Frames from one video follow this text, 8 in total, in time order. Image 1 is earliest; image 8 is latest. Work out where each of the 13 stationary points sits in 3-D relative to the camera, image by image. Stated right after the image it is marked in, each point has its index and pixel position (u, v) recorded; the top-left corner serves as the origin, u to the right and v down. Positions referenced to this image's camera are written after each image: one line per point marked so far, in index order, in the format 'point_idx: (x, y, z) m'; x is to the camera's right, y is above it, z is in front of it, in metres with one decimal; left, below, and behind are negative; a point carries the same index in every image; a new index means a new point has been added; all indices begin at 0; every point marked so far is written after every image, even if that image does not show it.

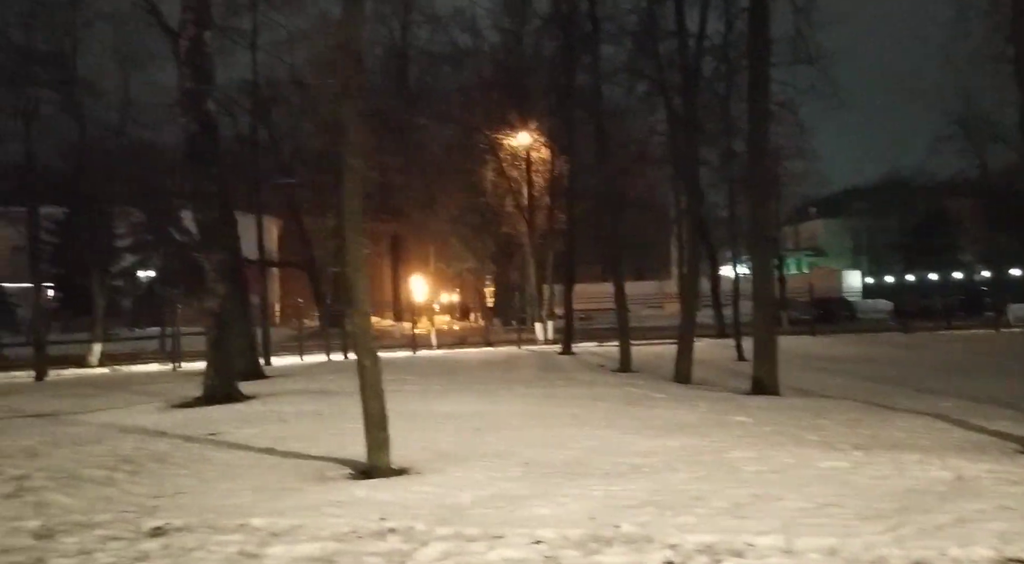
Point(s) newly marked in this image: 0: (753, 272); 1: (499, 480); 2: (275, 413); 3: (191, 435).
0: (+3.2, +0.1, +13.9) m
1: (-0.1, -1.2, +6.4) m
2: (-2.9, -1.6, +13.1) m
3: (-3.4, -1.6, +11.2) m
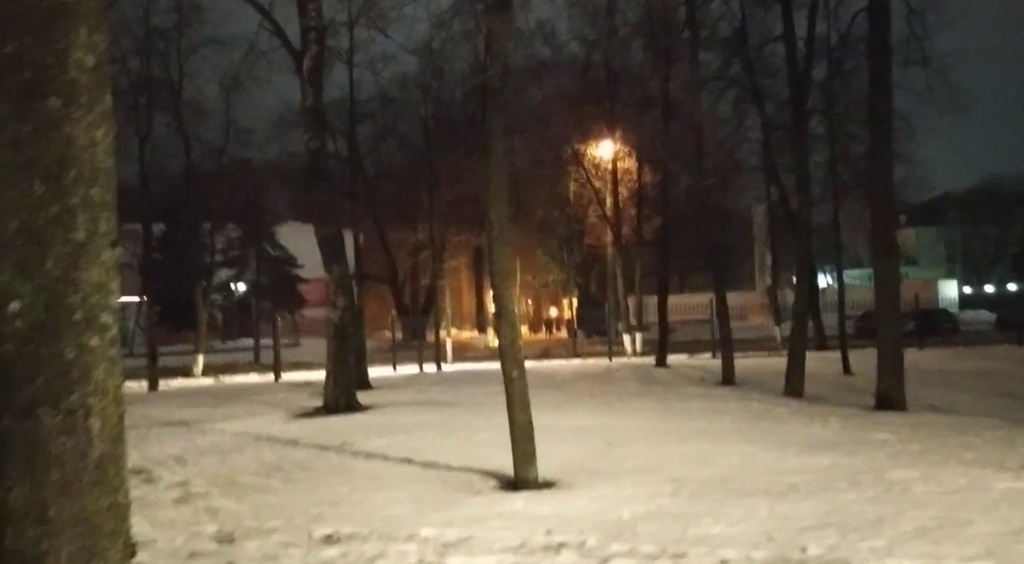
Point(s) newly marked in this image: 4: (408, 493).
0: (+4.7, 0.0, +13.7) m
1: (+0.9, -1.3, +6.4) m
2: (-1.4, -1.8, +13.3) m
3: (-2.0, -1.8, +11.5) m
4: (-0.7, -1.5, +7.4) m
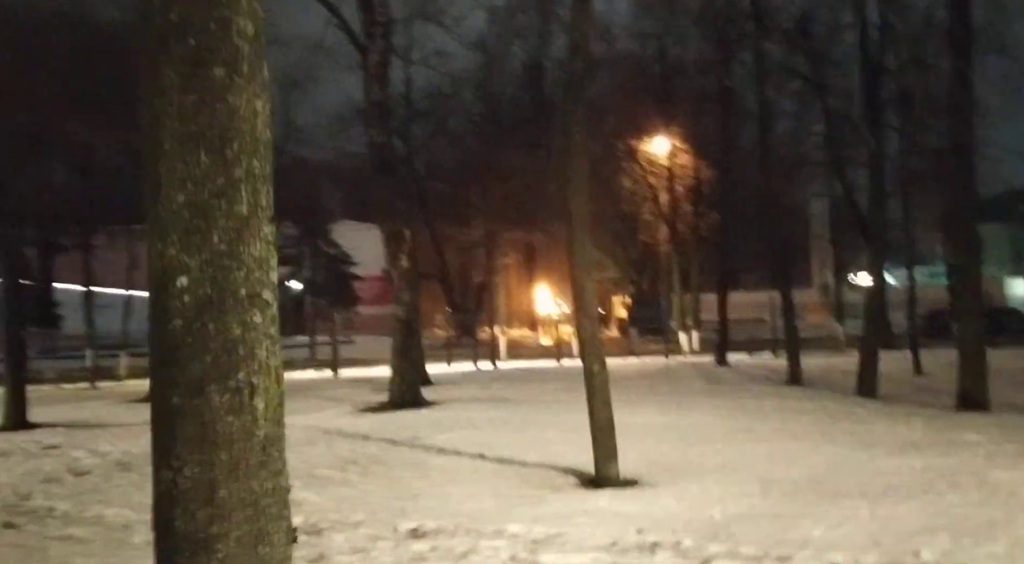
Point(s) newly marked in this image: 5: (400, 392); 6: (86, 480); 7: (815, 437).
0: (+5.6, 0.0, +13.3) m
1: (+1.4, -1.2, +6.2) m
2: (-0.6, -1.7, +13.3) m
3: (-1.3, -1.7, +11.5) m
4: (-0.2, -1.4, +7.3) m
5: (-1.6, -1.6, +15.8) m
6: (-3.5, -1.8, +9.1) m
7: (+2.6, -1.3, +9.2) m
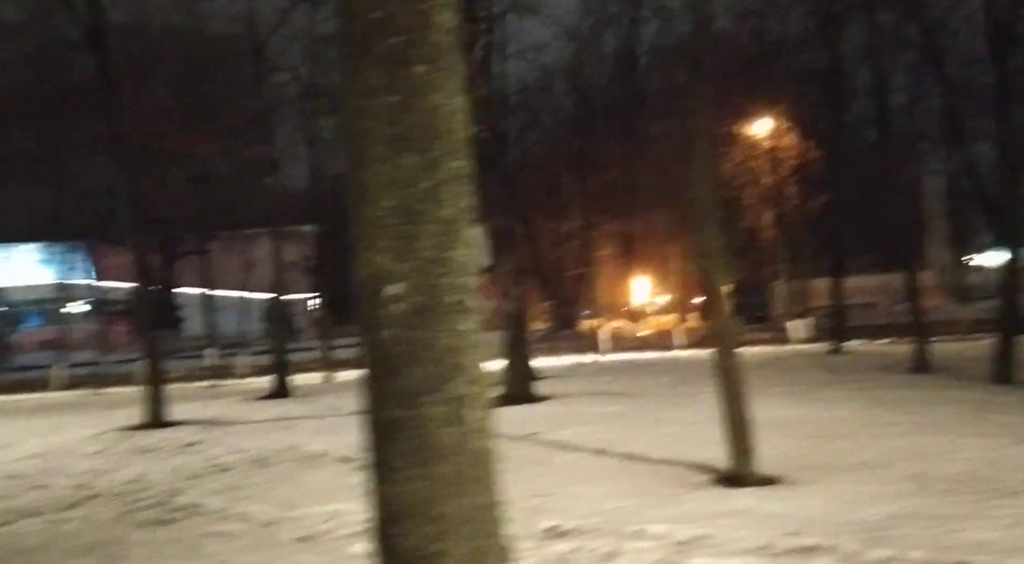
0: (+7.0, +0.2, +12.6) m
1: (+2.2, -1.2, +6.0) m
2: (+0.9, -1.6, +13.2) m
3: (0.0, -1.7, +11.4) m
4: (+0.7, -1.4, +7.2) m
5: (+0.1, -1.5, +15.8) m
6: (-2.5, -1.8, +9.2) m
7: (+3.7, -1.2, +8.7) m
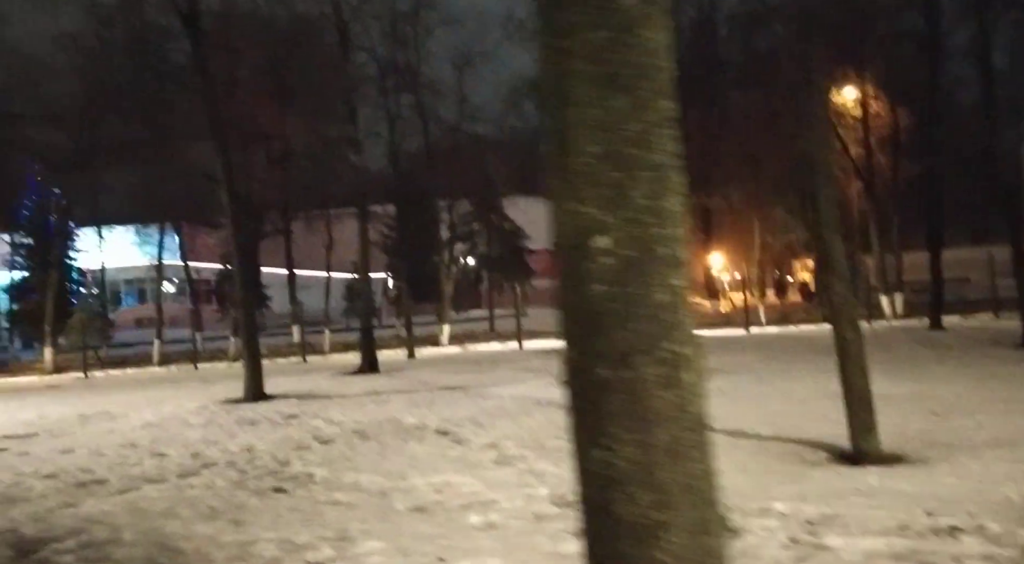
0: (+8.1, +0.5, +12.0) m
1: (+2.8, -1.0, +5.7) m
2: (+2.0, -1.3, +13.0) m
3: (+1.1, -1.4, +11.3) m
4: (+1.5, -1.2, +7.0) m
5: (+1.4, -1.2, +15.7) m
6: (-1.6, -1.6, +9.3) m
7: (+4.5, -1.0, +8.4) m
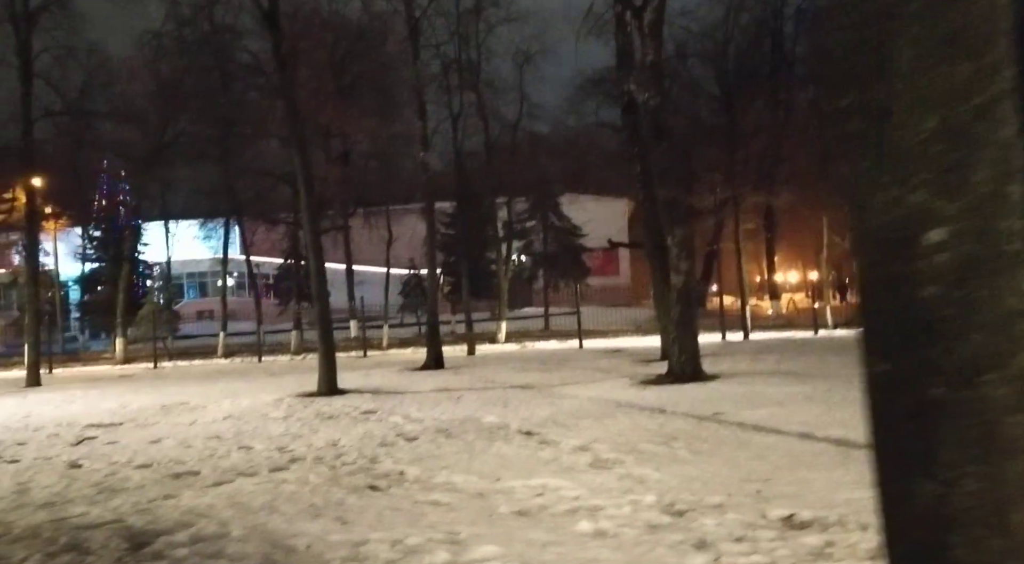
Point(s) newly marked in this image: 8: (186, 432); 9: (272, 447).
0: (+9.0, +0.3, +11.4) m
1: (+3.4, -1.1, +5.4) m
2: (+3.0, -1.4, +12.7) m
3: (+1.9, -1.4, +11.1) m
4: (+2.1, -1.2, +6.8) m
5: (+2.5, -1.2, +15.4) m
6: (-0.8, -1.5, +9.2) m
7: (+5.3, -1.1, +8.0) m
8: (-4.1, -1.9, +13.2) m
9: (-2.5, -1.7, +11.1) m
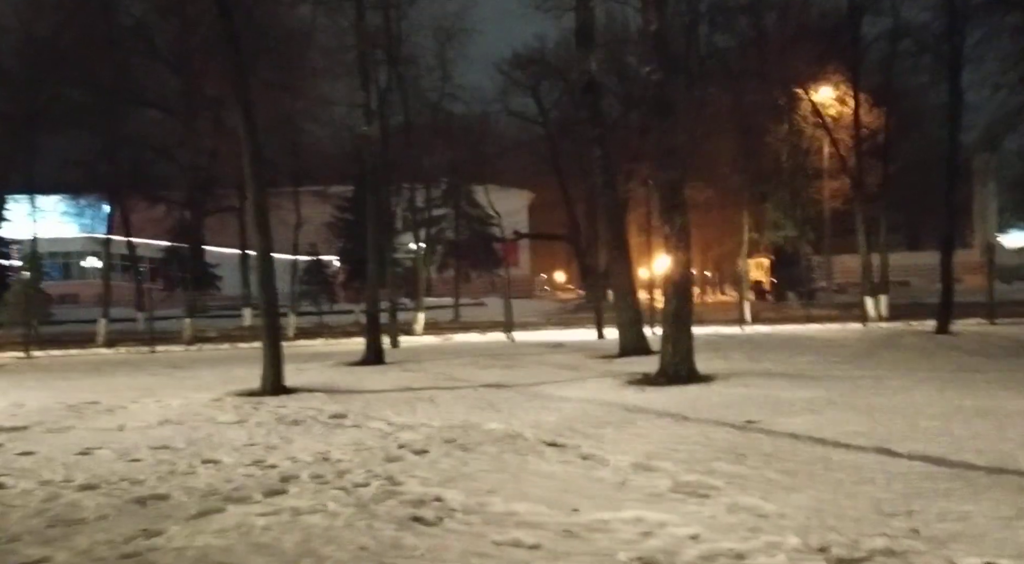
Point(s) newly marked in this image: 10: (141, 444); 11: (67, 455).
0: (+9.1, +0.3, +10.9) m
1: (+4.1, -1.1, +4.4) m
2: (+3.0, -1.3, +11.7) m
3: (+2.1, -1.3, +9.9) m
4: (+2.7, -1.2, +5.7) m
5: (+2.2, -1.1, +14.3) m
6: (-0.4, -1.4, +7.8) m
7: (+5.7, -1.1, +7.2) m
8: (-4.2, -1.7, +11.5) m
9: (-2.4, -1.6, +9.5) m
10: (-3.7, -1.6, +10.7) m
11: (-4.2, -1.7, +10.3) m
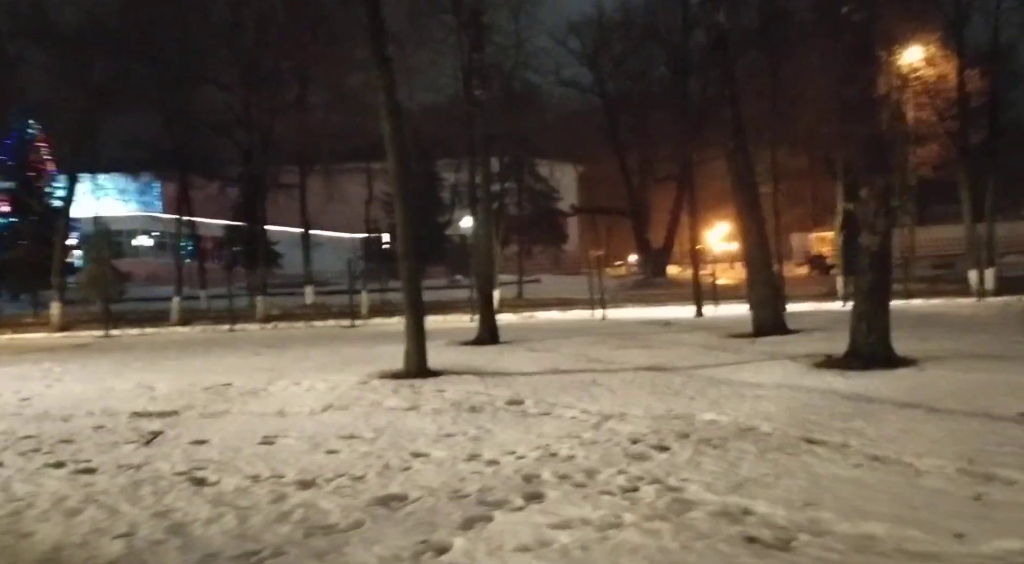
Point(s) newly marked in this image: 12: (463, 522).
0: (+11.2, +0.5, +9.3) m
1: (+5.9, -1.0, +3.0) m
2: (+5.0, -1.0, +10.3) m
3: (+4.1, -1.1, +8.7) m
4: (+4.5, -1.1, +4.3) m
5: (+4.4, -0.8, +13.0) m
6: (+1.4, -1.3, +6.6) m
7: (+7.5, -1.0, +5.7) m
8: (-2.1, -1.4, +10.5) m
9: (-0.4, -1.4, +8.4) m
10: (-1.6, -1.4, +9.7) m
11: (-2.2, -1.5, +9.2) m
12: (-0.3, -1.4, +6.1) m
